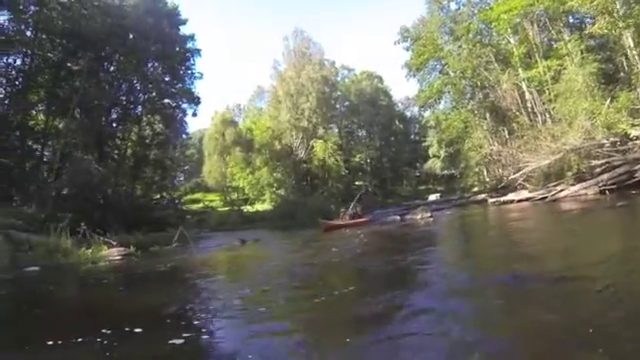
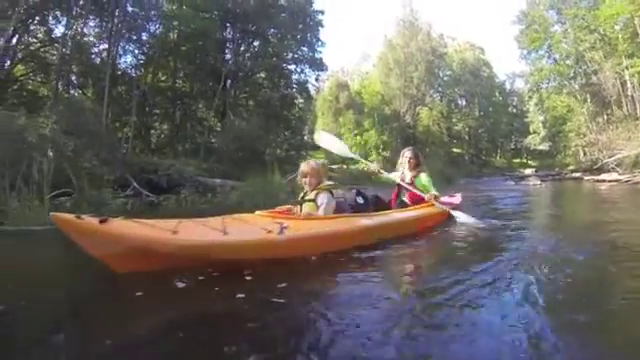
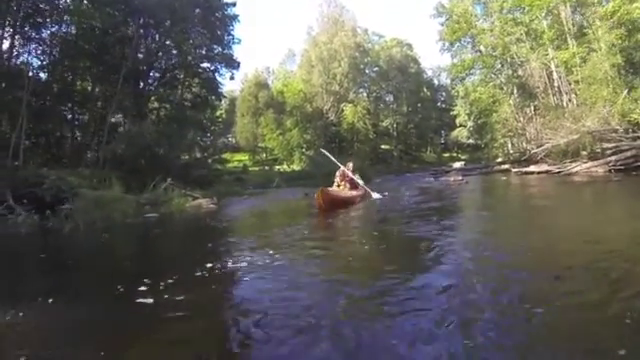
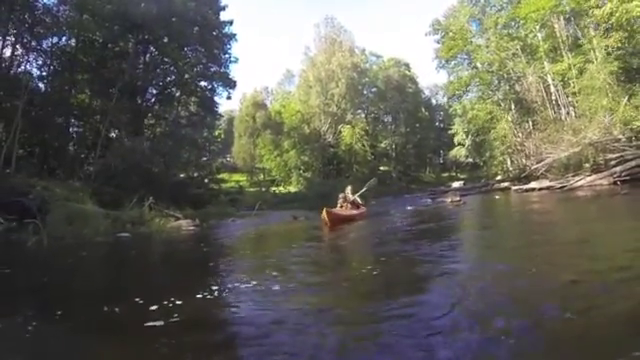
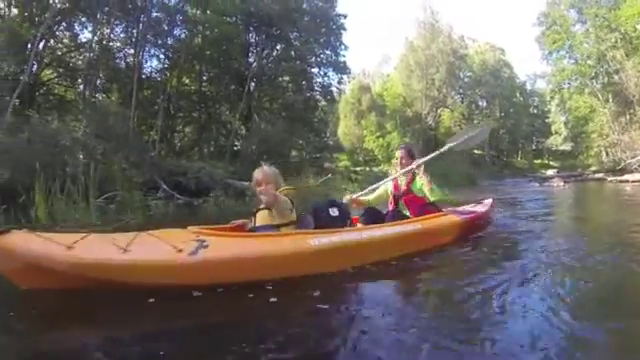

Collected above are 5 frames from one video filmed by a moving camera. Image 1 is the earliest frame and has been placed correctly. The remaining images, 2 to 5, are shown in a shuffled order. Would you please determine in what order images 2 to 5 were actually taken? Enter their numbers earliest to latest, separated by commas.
4, 3, 2, 5
